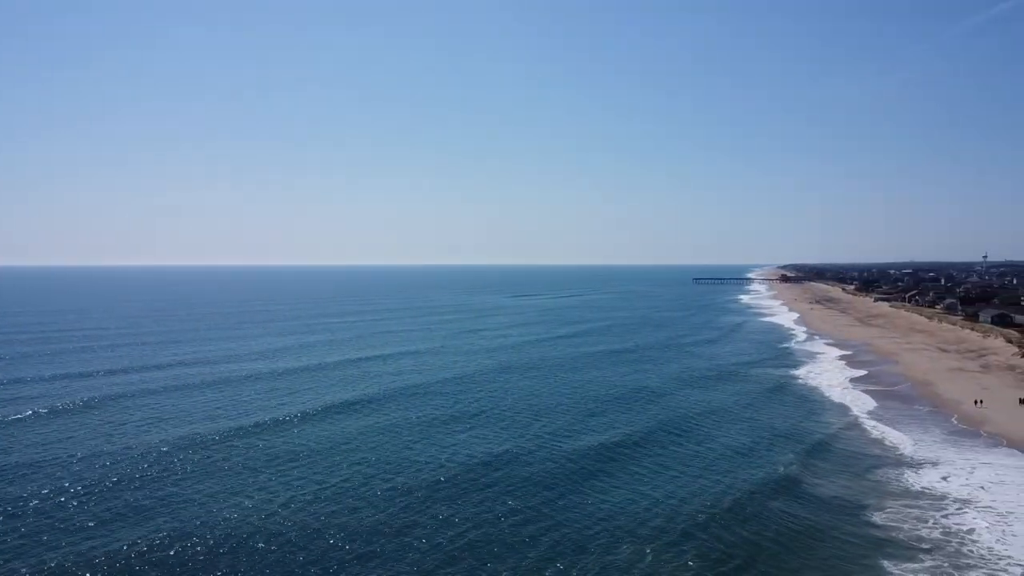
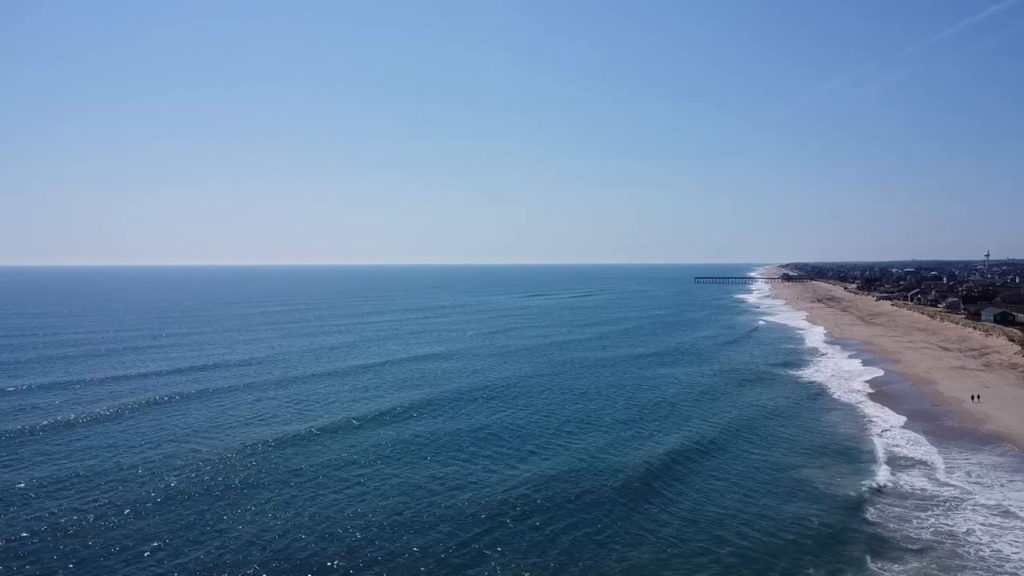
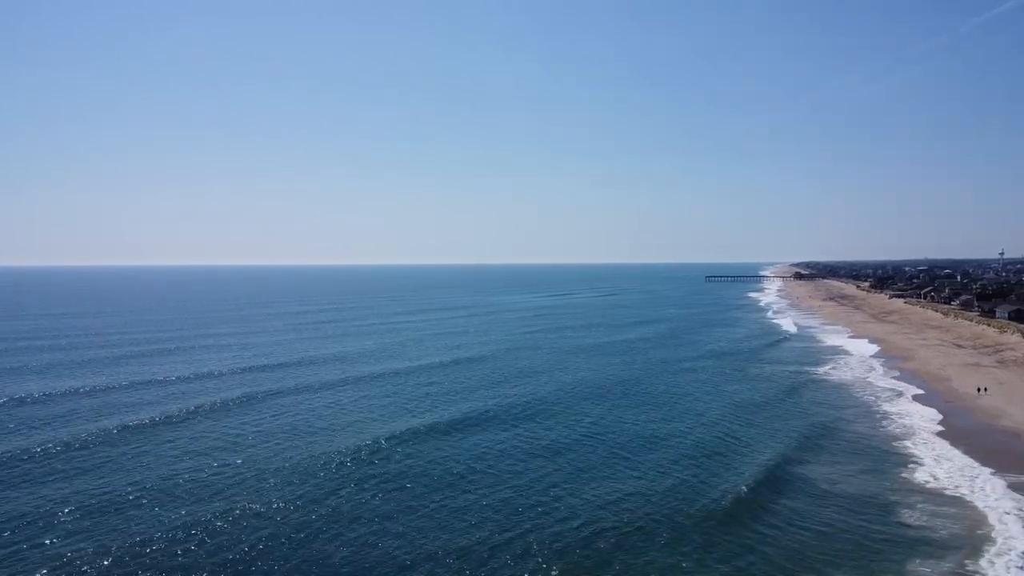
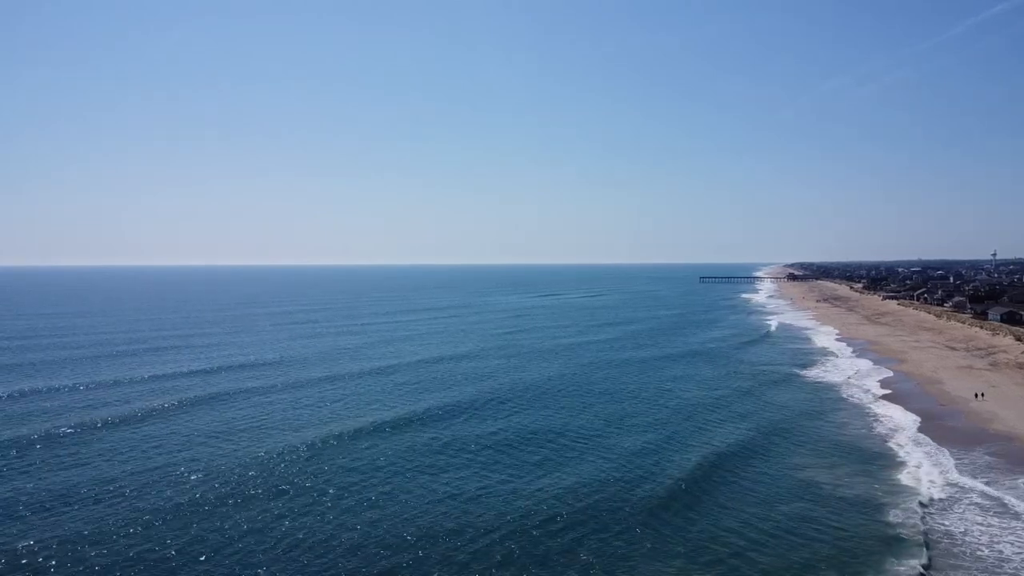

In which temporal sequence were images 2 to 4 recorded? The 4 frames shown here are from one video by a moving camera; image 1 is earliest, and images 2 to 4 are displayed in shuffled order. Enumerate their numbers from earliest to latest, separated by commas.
2, 4, 3
